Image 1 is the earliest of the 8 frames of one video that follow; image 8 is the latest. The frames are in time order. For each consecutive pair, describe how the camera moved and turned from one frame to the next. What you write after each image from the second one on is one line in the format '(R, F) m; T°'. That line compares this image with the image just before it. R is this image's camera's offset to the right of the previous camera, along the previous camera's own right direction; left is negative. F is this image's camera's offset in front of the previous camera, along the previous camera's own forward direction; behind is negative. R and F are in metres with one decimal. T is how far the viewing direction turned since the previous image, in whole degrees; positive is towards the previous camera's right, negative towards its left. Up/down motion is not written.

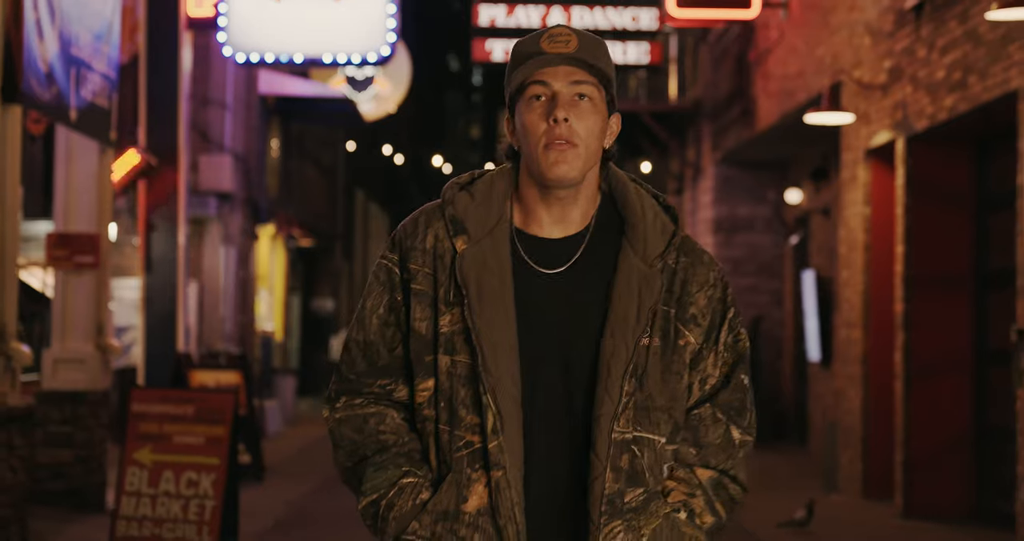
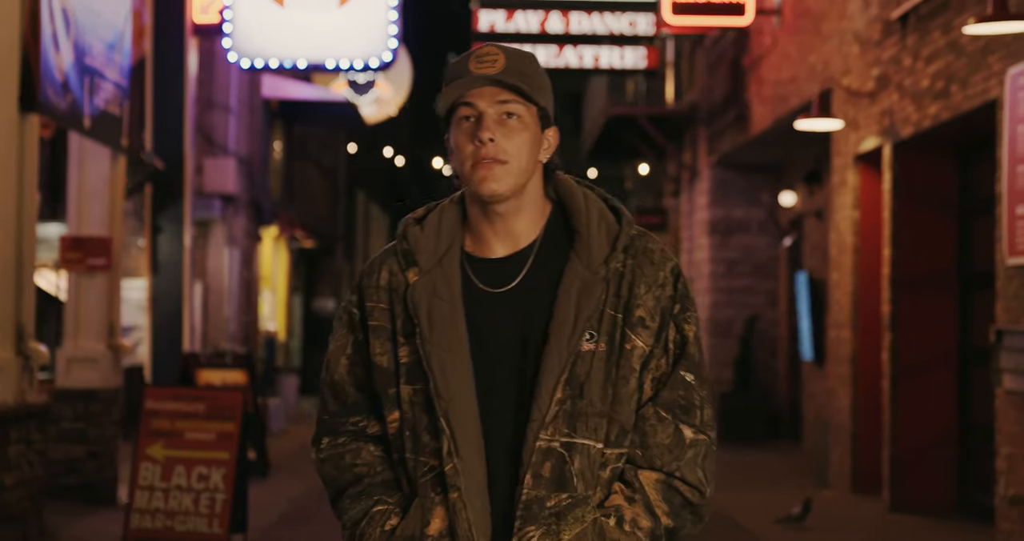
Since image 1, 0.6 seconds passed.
(0.0, -0.4) m; 0°
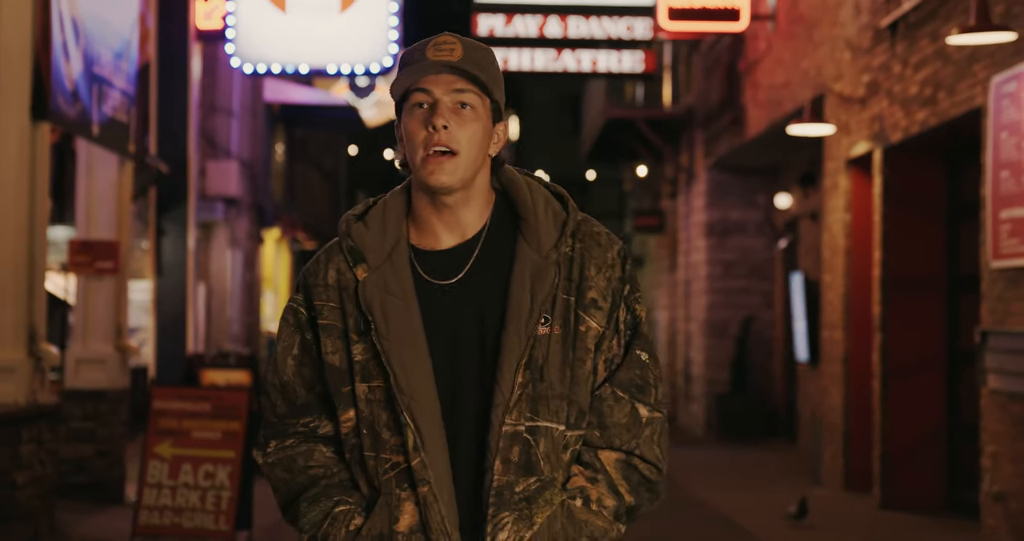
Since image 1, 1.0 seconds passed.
(0.0, -0.3) m; 0°
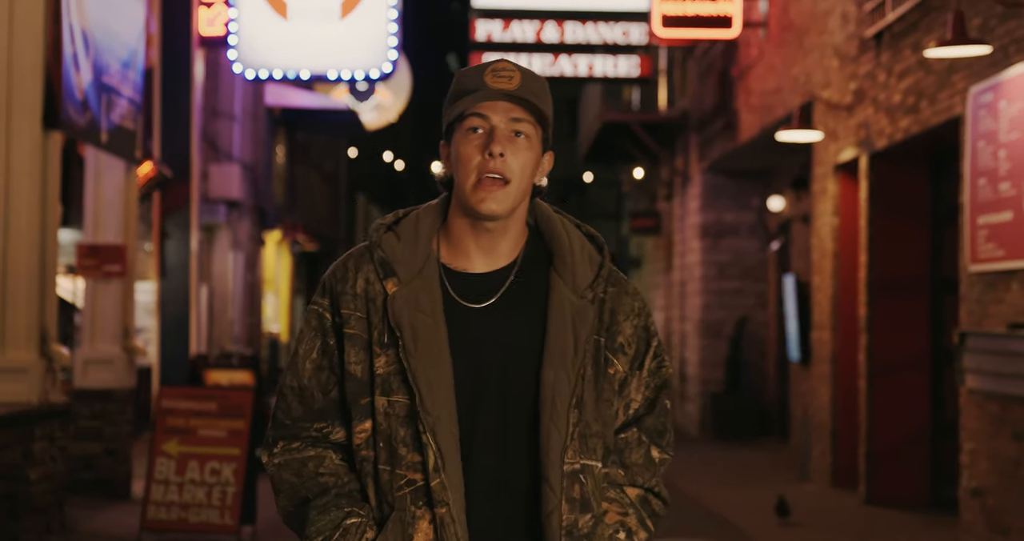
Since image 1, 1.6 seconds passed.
(0.0, -0.4) m; 0°
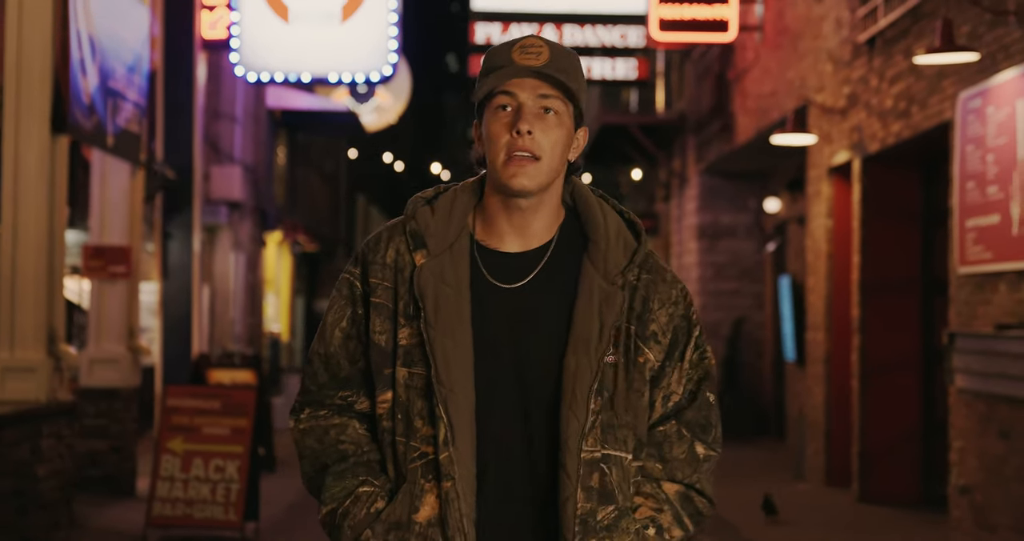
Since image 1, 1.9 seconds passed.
(0.0, -0.2) m; 0°
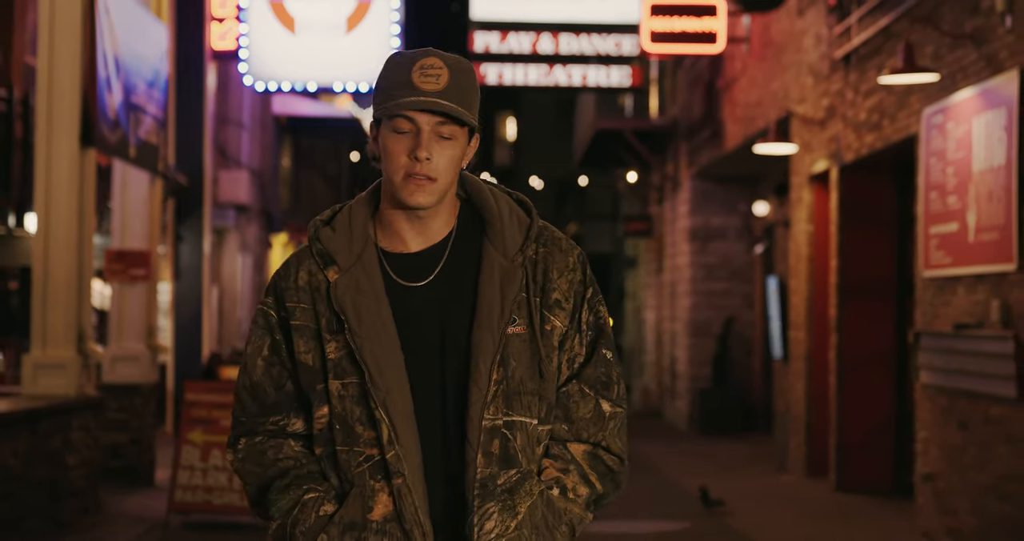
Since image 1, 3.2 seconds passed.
(0.0, -0.8) m; 0°
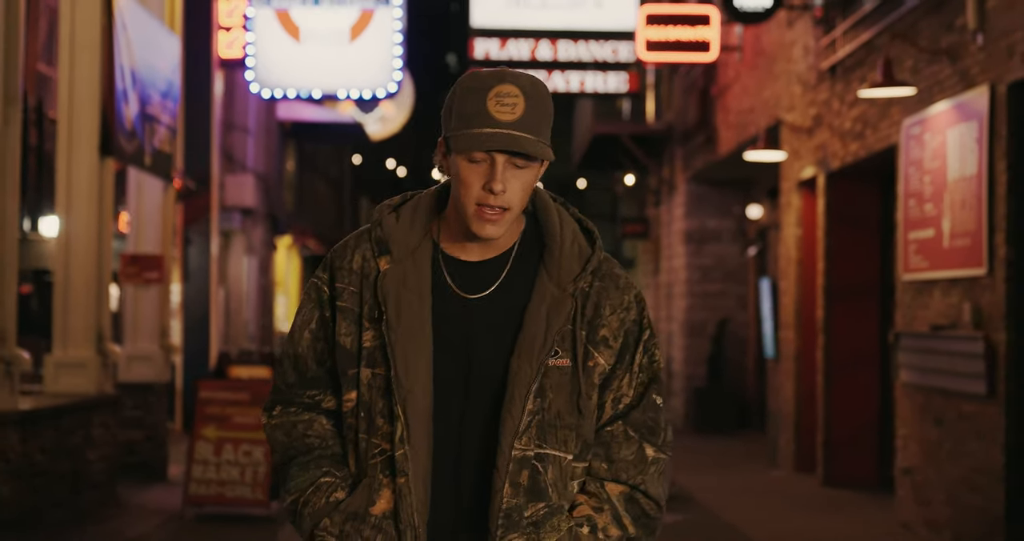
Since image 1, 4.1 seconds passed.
(0.0, -0.6) m; 0°
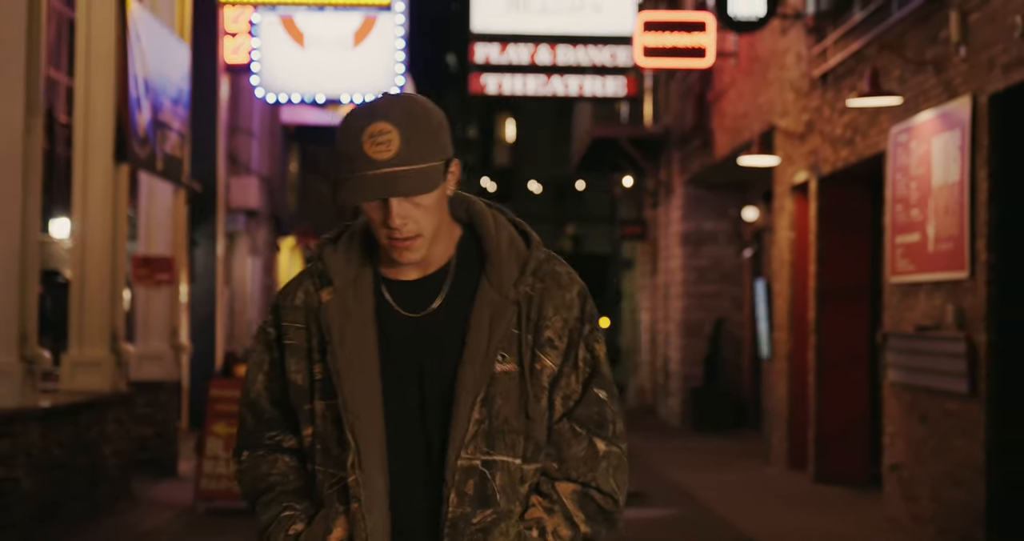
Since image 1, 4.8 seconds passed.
(0.0, -0.4) m; 0°
